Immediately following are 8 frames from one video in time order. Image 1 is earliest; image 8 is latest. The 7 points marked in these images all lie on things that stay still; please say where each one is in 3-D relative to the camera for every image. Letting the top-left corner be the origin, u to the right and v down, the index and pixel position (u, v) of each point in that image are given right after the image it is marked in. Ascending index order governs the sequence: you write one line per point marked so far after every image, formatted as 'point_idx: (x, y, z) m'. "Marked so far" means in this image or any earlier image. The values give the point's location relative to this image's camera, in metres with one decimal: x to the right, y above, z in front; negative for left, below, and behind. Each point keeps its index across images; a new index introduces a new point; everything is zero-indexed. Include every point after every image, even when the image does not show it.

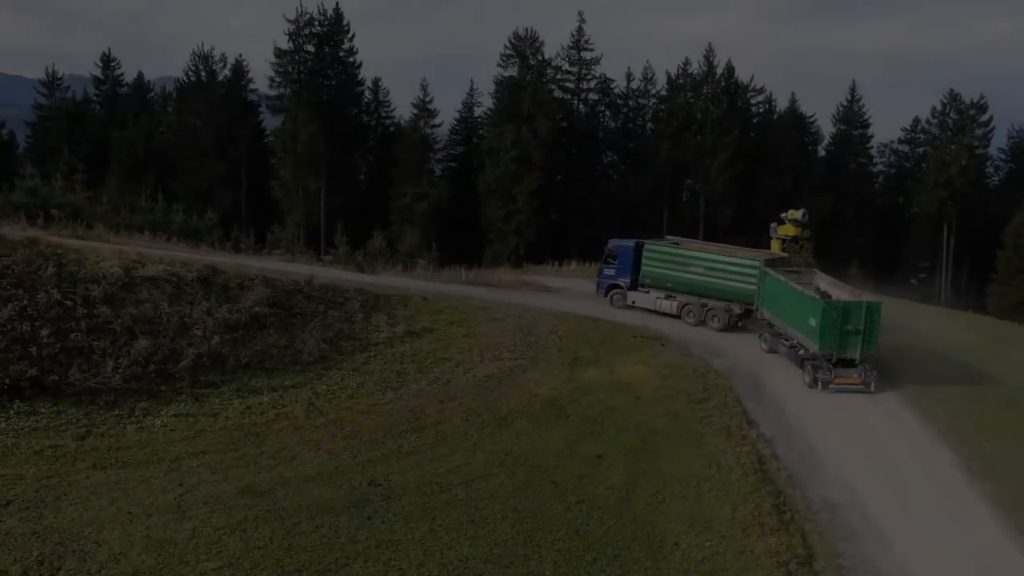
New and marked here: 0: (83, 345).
0: (-6.8, -0.9, +14.8) m
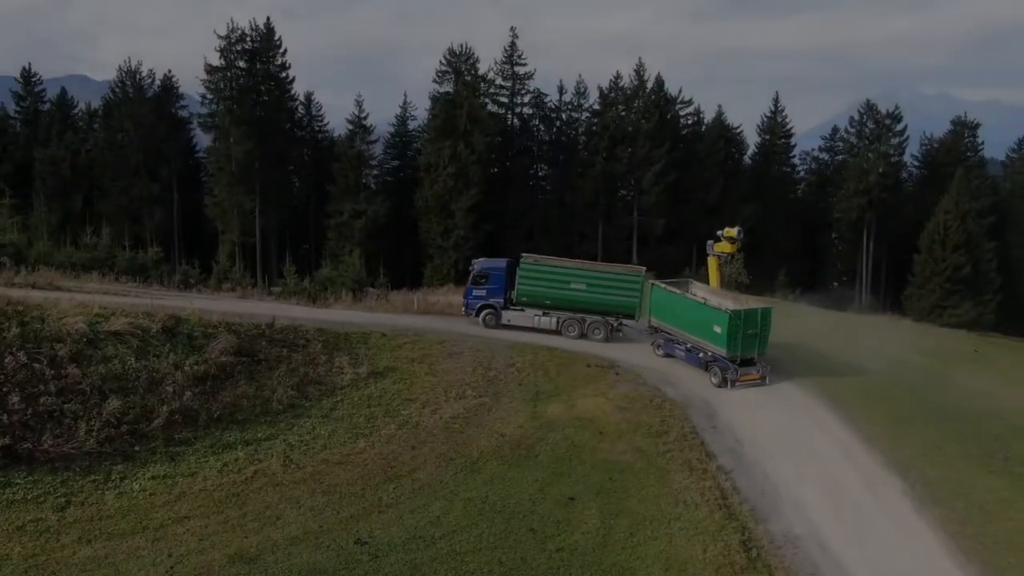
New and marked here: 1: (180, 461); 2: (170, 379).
0: (-7.2, -1.9, +14.6) m
1: (-5.3, -2.7, +14.8) m
2: (-5.9, -1.6, +16.4) m
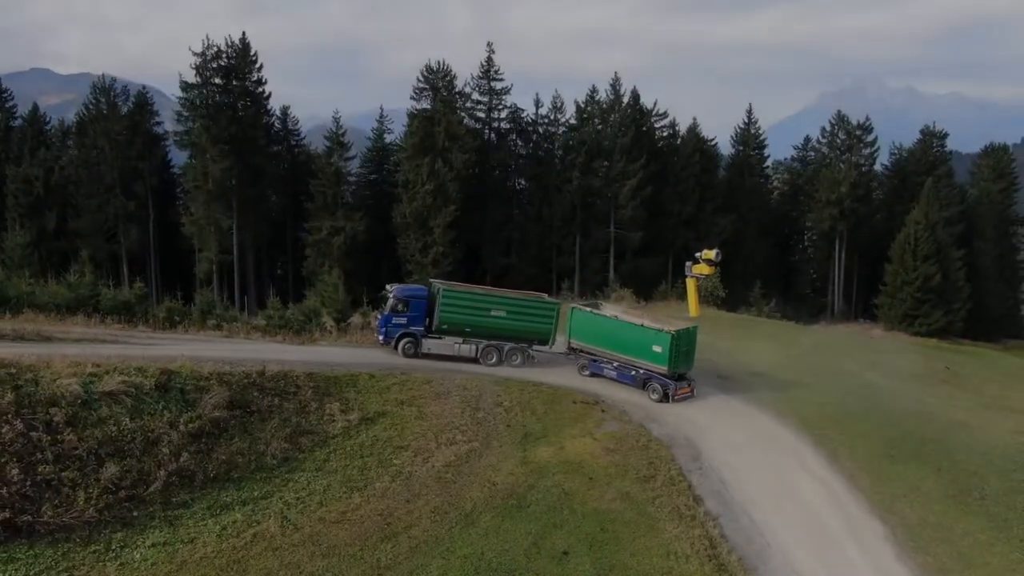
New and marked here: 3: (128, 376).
0: (-7.2, -3.0, +14.7) m
1: (-5.4, -3.8, +15.0) m
2: (-6.1, -2.7, +16.5) m
3: (-7.1, -1.7, +17.5) m
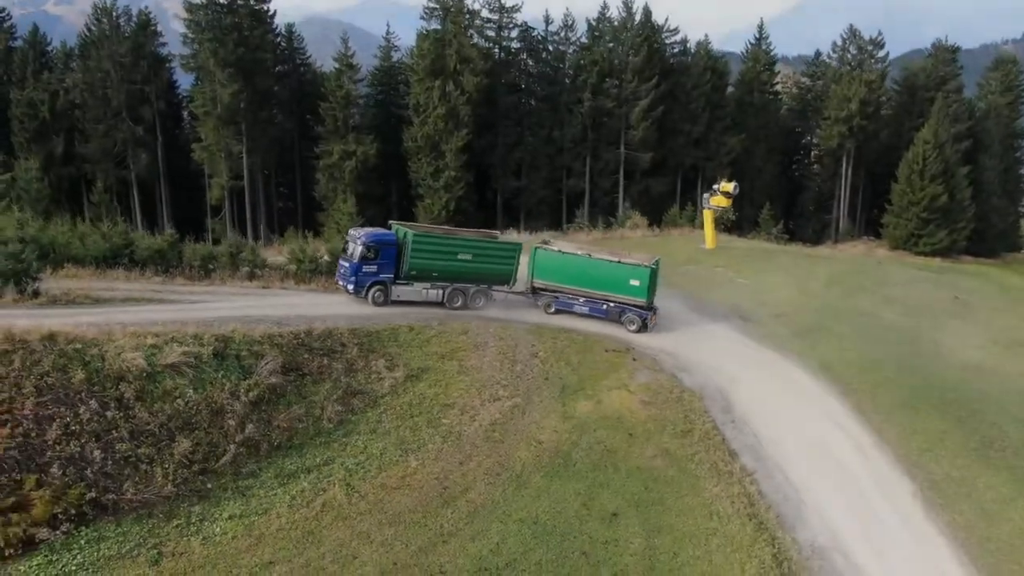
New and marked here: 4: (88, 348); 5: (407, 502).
0: (-6.3, -2.7, +15.3) m
1: (-4.4, -3.5, +15.7) m
2: (-5.1, -2.2, +17.1) m
3: (-6.2, -1.1, +18.0) m
4: (-7.6, -1.1, +16.8) m
5: (-1.9, -3.8, +16.4) m
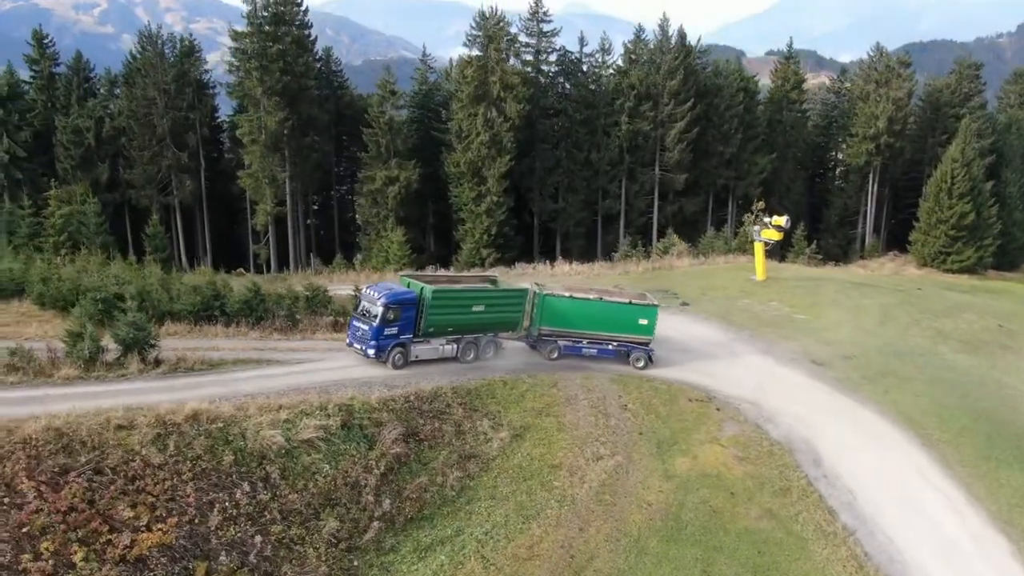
0: (-3.9, -4.2, +15.9) m
1: (-2.1, -5.0, +16.3) m
2: (-2.8, -3.7, +17.7) m
3: (-3.9, -2.6, +18.6) m
4: (-5.3, -2.6, +17.4) m
5: (+0.5, -5.2, +17.1) m
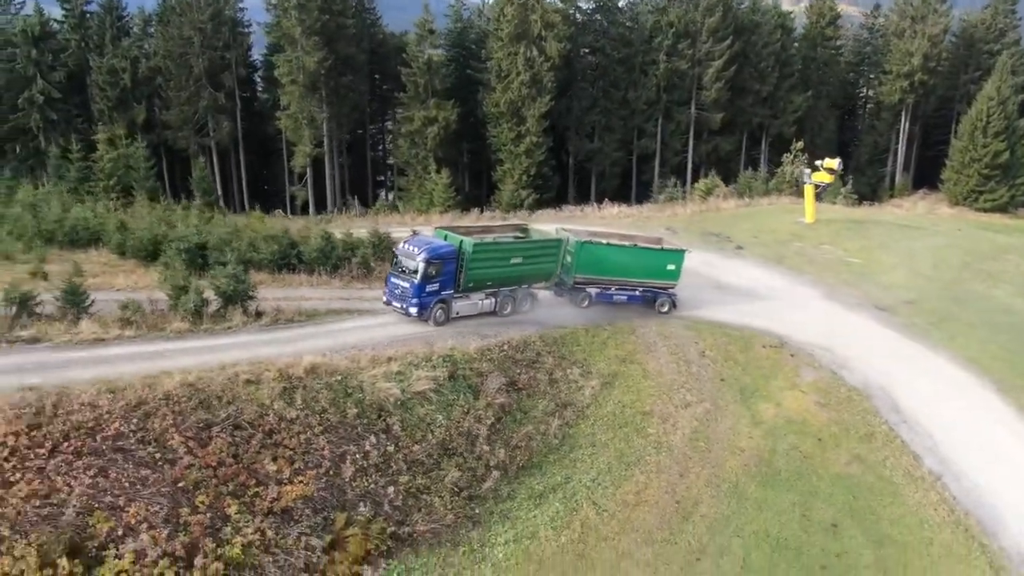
0: (-1.8, -3.5, +16.4) m
1: (+0.1, -4.2, +16.8) m
2: (-0.7, -2.8, +18.1) m
3: (-1.8, -1.6, +18.9) m
4: (-3.2, -1.7, +17.7) m
5: (+2.6, -4.4, +17.6) m
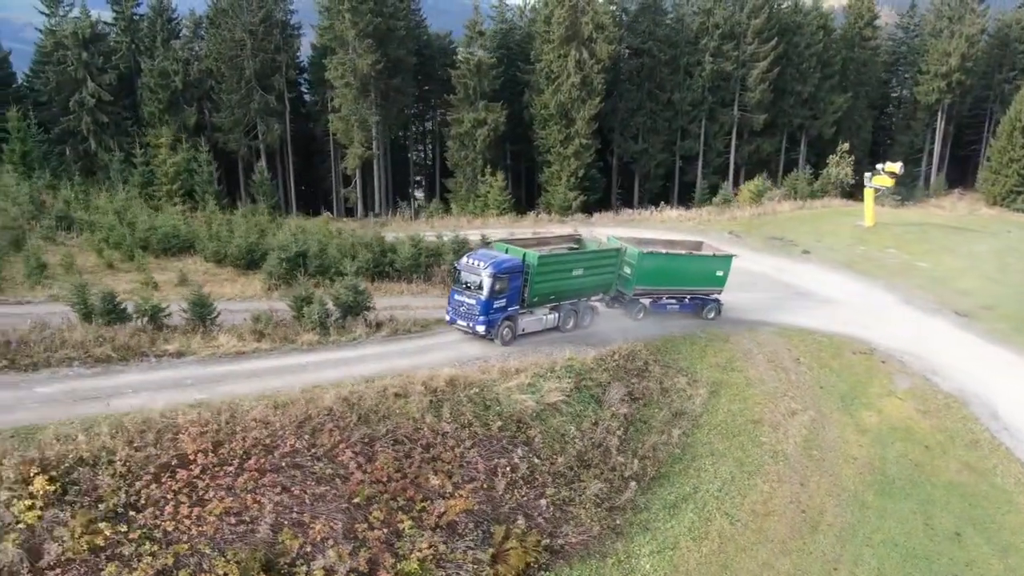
0: (+0.8, -3.7, +16.6) m
1: (+2.6, -4.5, +17.1) m
2: (+1.9, -3.1, +18.3) m
3: (+0.8, -1.9, +19.1) m
4: (-0.6, -2.0, +17.9) m
5: (+5.2, -4.6, +17.9) m
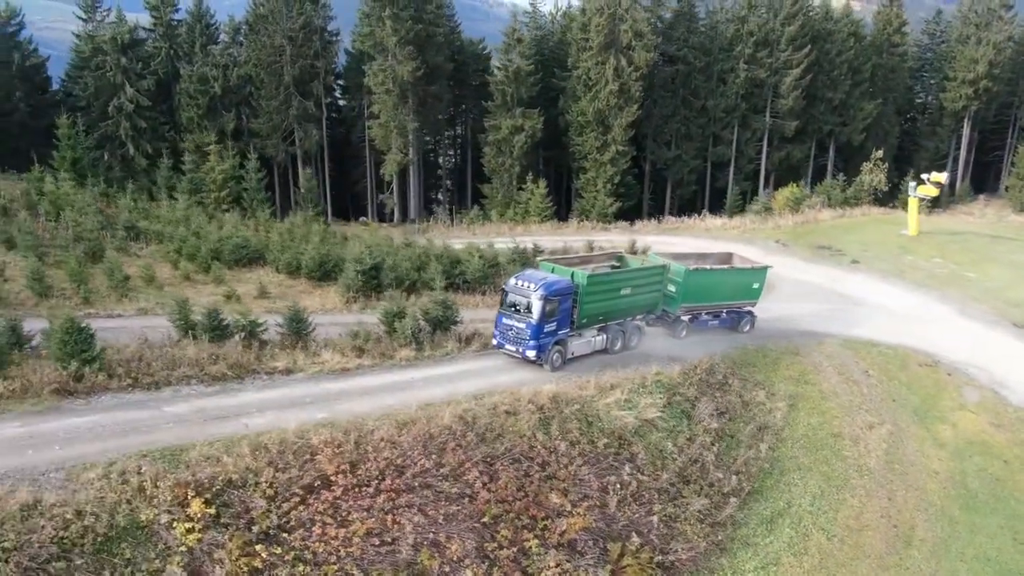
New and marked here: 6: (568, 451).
0: (+2.7, -4.1, +16.8) m
1: (+4.6, -4.8, +17.3) m
2: (+3.8, -3.4, +18.5) m
3: (+2.7, -2.2, +19.3) m
4: (+1.3, -2.3, +18.1) m
5: (+7.1, -5.0, +18.1) m
6: (+1.0, -2.9, +16.6) m
